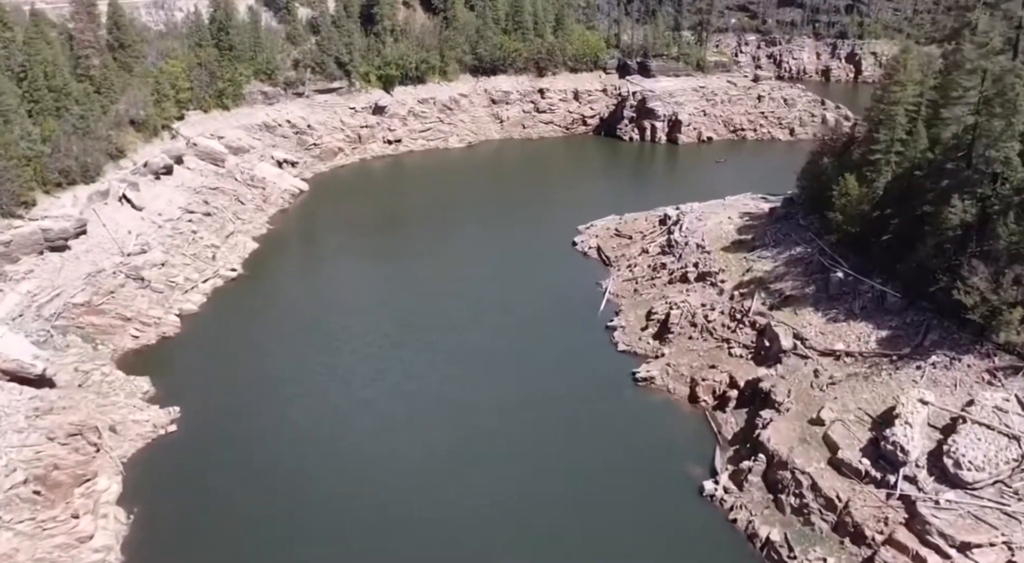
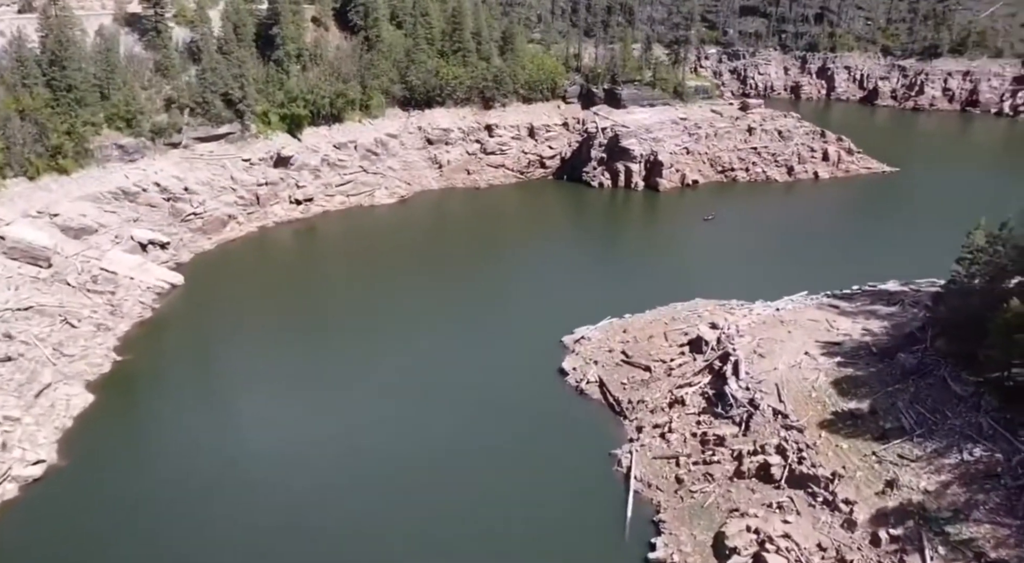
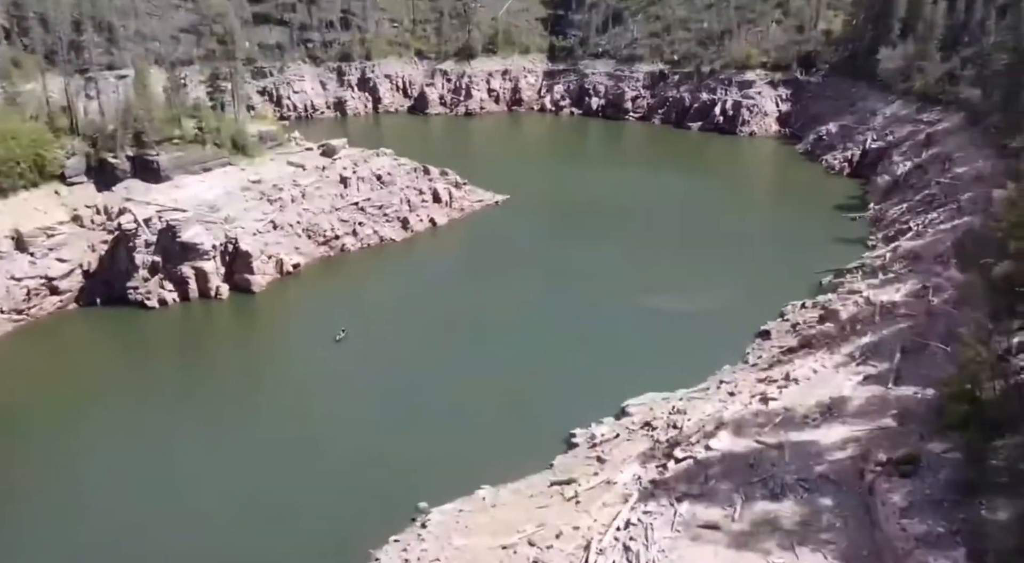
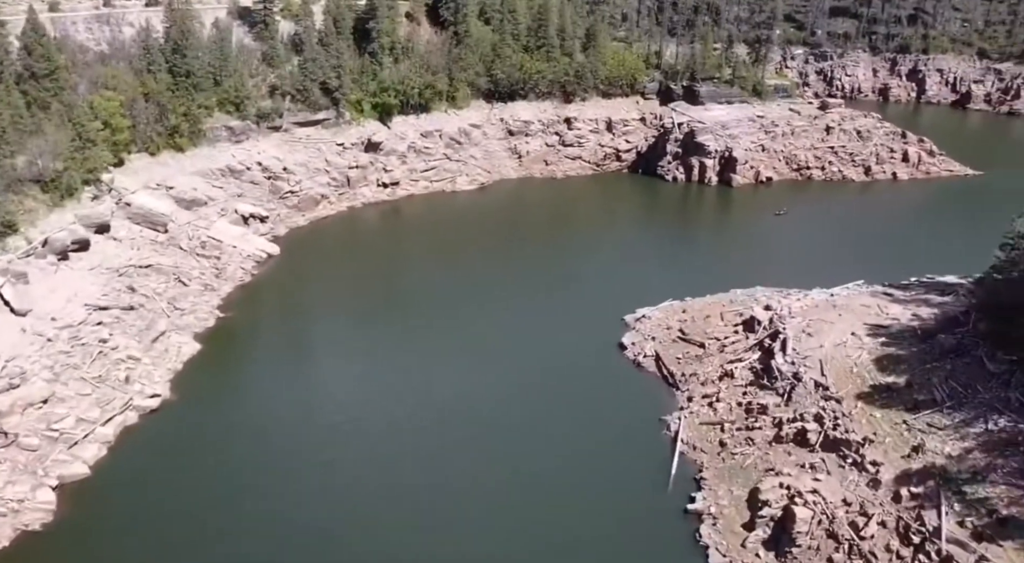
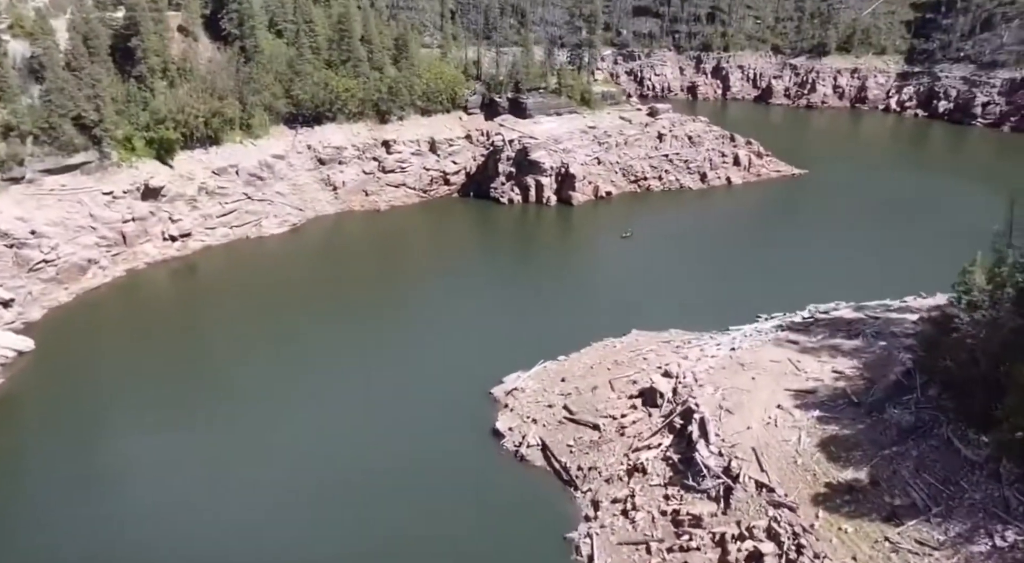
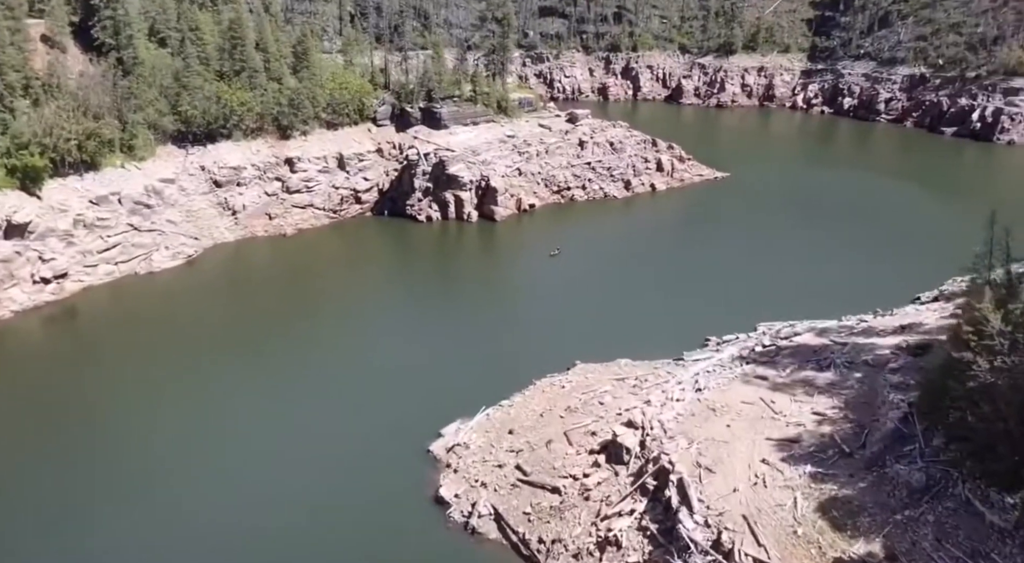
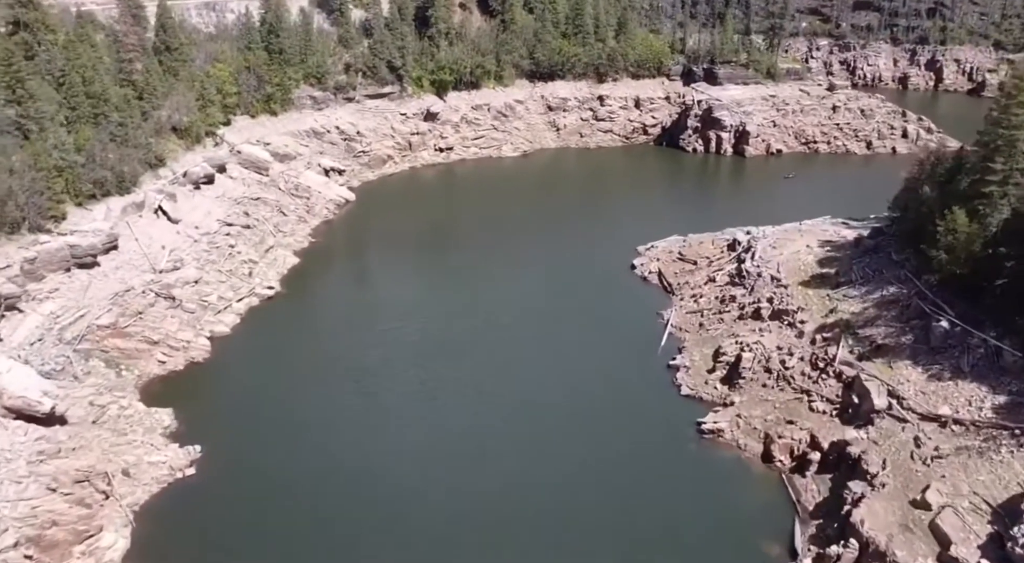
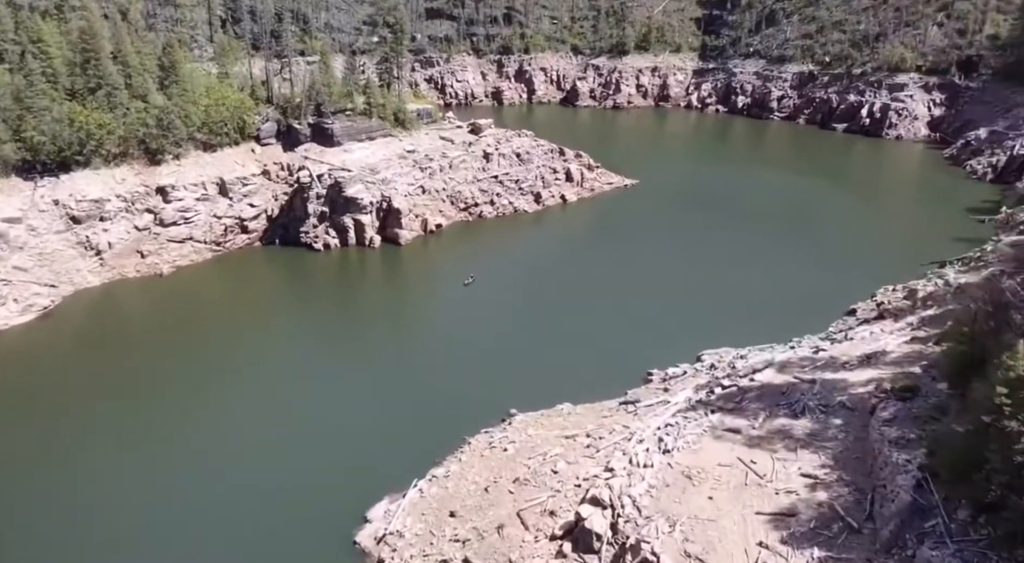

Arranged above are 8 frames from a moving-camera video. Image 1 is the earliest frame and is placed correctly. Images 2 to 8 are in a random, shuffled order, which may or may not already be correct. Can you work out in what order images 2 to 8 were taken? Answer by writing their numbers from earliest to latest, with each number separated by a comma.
7, 4, 2, 5, 6, 8, 3
